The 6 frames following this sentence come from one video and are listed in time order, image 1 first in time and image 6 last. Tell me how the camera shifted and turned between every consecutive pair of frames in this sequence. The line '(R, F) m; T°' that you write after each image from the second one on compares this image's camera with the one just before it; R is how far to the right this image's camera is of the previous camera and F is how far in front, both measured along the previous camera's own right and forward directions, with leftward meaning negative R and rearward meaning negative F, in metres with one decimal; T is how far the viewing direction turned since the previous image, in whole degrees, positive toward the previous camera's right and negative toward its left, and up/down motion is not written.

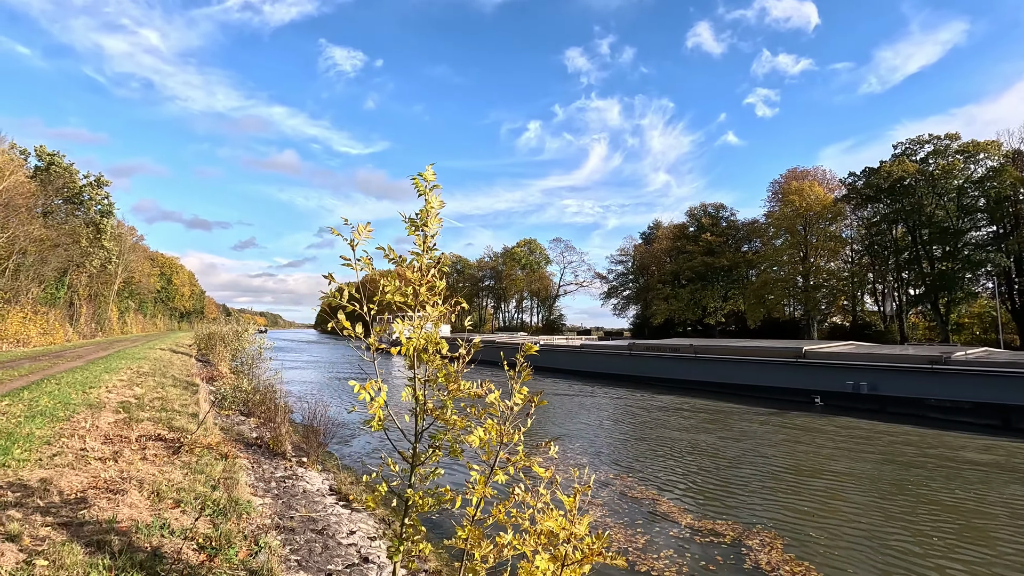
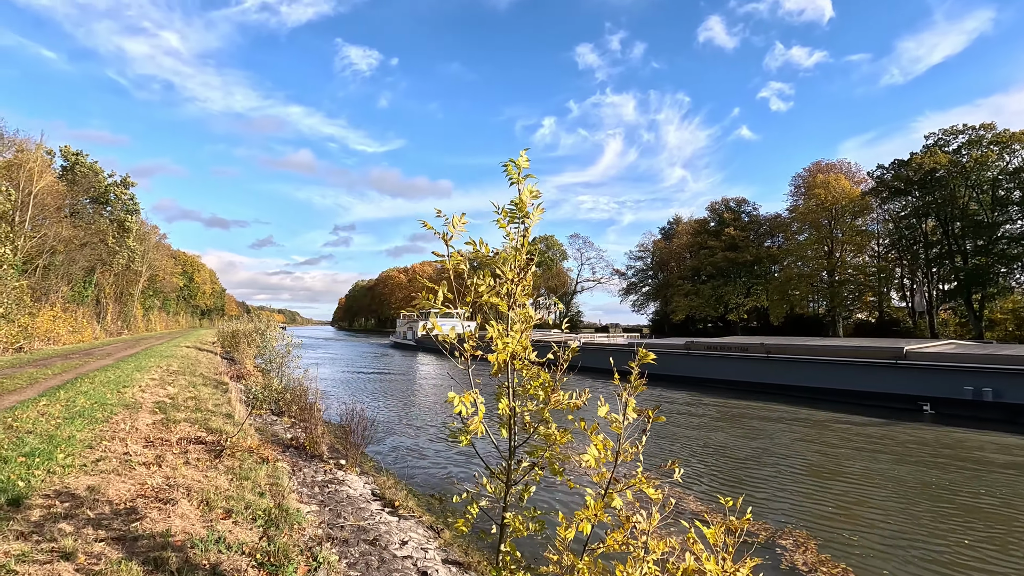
(-0.4, +0.3) m; -2°
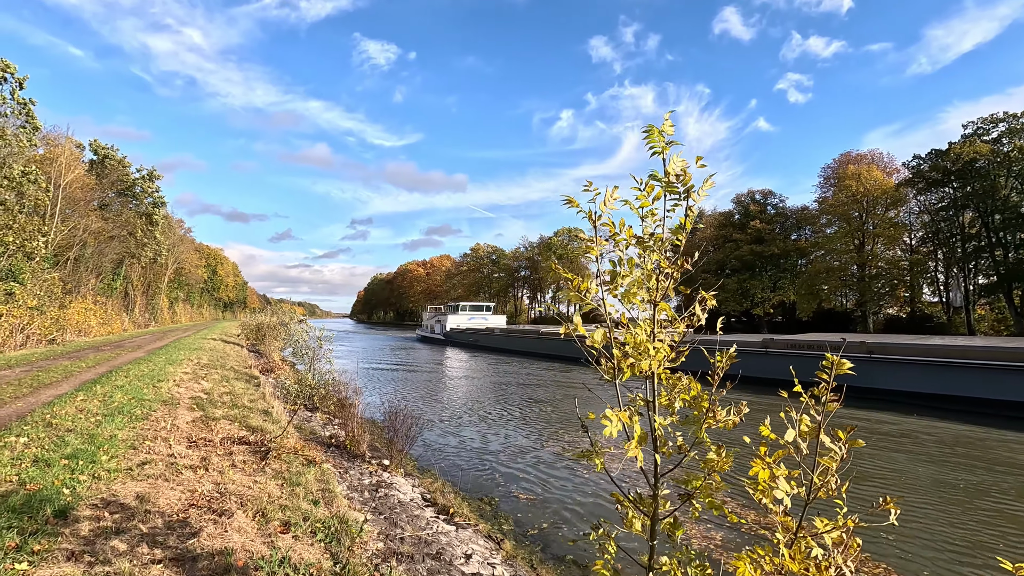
(-0.5, +0.4) m; -2°
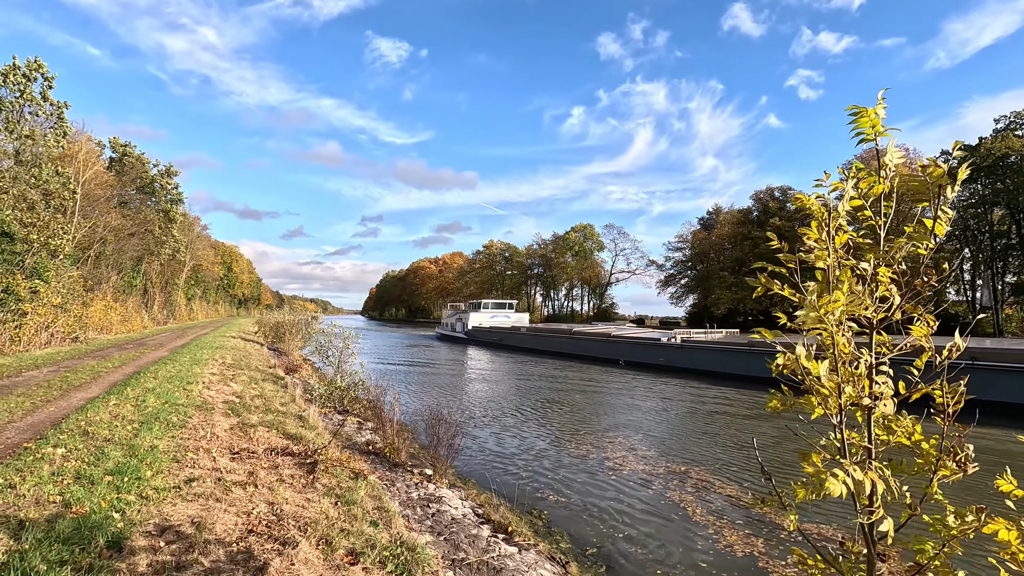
(-0.5, +0.4) m; -1°
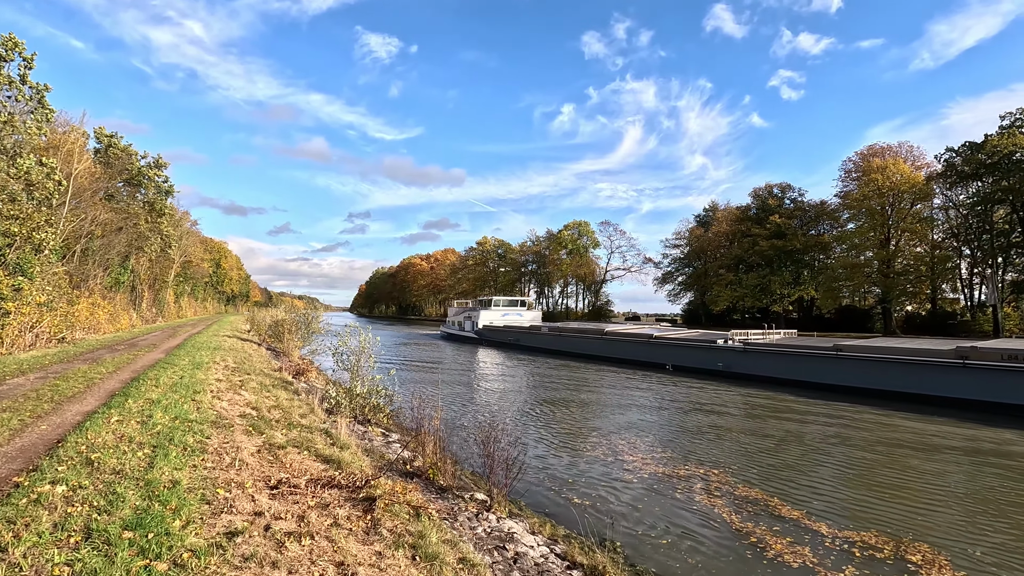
(-0.9, +0.8) m; +1°
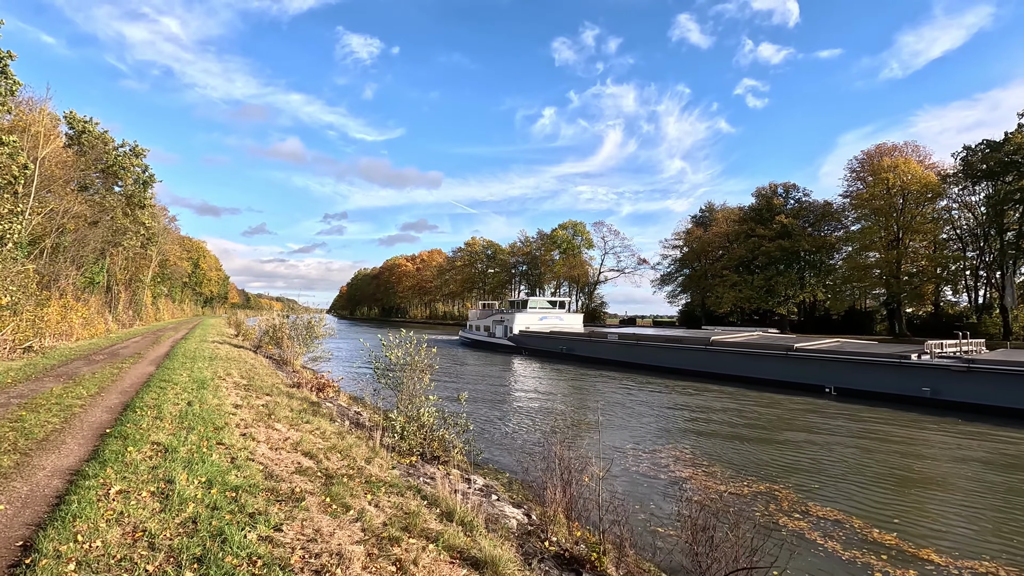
(-2.0, +2.1) m; +2°
